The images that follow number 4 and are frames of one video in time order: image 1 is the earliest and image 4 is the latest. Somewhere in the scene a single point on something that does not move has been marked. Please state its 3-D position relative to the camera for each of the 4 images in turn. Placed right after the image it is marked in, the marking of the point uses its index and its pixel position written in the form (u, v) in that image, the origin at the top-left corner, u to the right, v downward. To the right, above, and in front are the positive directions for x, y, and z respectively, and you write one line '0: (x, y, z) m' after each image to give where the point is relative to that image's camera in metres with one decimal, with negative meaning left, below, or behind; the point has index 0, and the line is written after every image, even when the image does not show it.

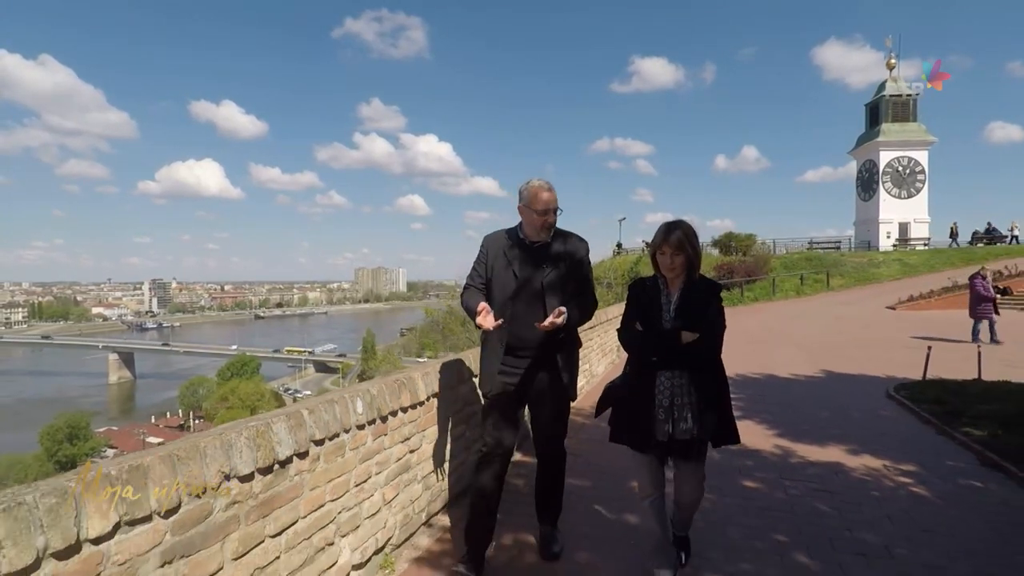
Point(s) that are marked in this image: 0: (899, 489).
0: (+3.1, -1.6, +4.7) m
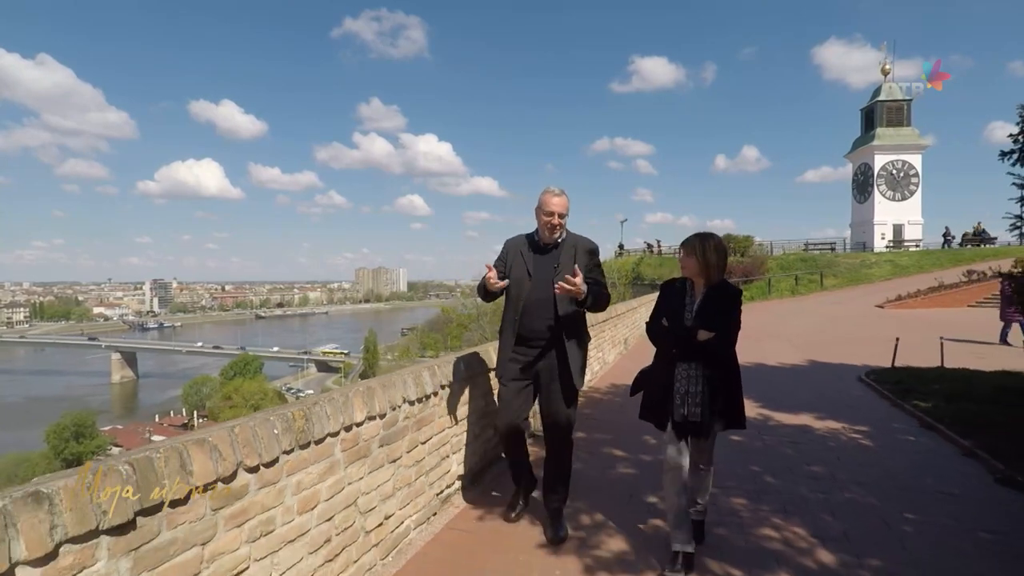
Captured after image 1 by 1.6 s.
0: (+3.5, -1.6, +6.1) m
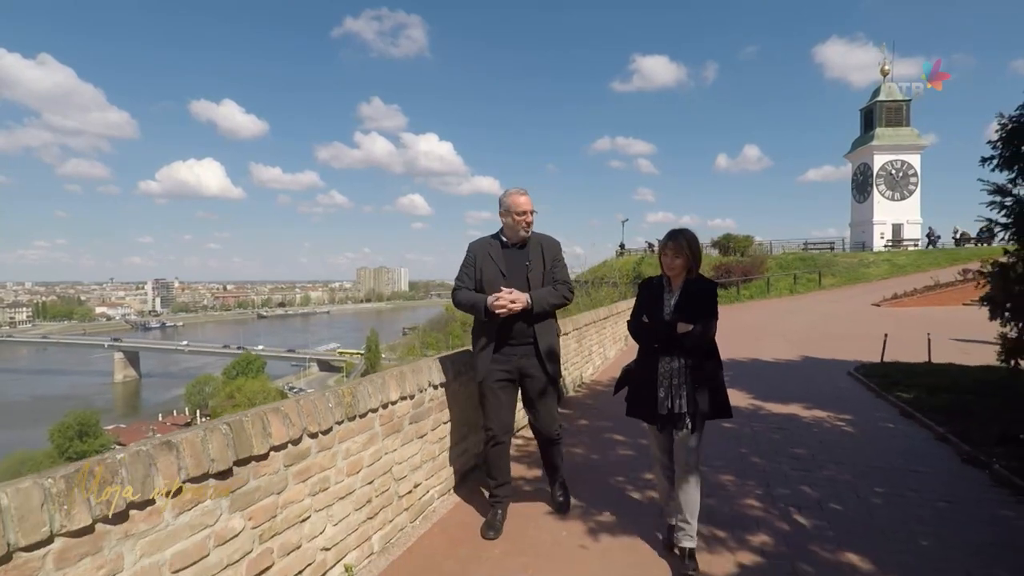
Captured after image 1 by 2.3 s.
0: (+3.6, -1.5, +6.6) m
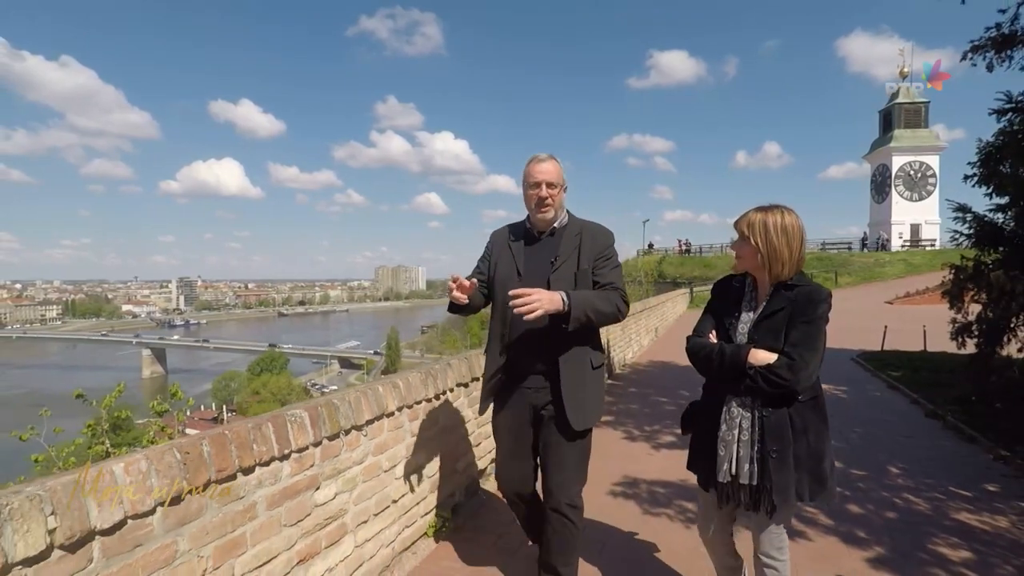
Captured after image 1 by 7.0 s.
0: (+4.5, -1.5, +8.4) m
